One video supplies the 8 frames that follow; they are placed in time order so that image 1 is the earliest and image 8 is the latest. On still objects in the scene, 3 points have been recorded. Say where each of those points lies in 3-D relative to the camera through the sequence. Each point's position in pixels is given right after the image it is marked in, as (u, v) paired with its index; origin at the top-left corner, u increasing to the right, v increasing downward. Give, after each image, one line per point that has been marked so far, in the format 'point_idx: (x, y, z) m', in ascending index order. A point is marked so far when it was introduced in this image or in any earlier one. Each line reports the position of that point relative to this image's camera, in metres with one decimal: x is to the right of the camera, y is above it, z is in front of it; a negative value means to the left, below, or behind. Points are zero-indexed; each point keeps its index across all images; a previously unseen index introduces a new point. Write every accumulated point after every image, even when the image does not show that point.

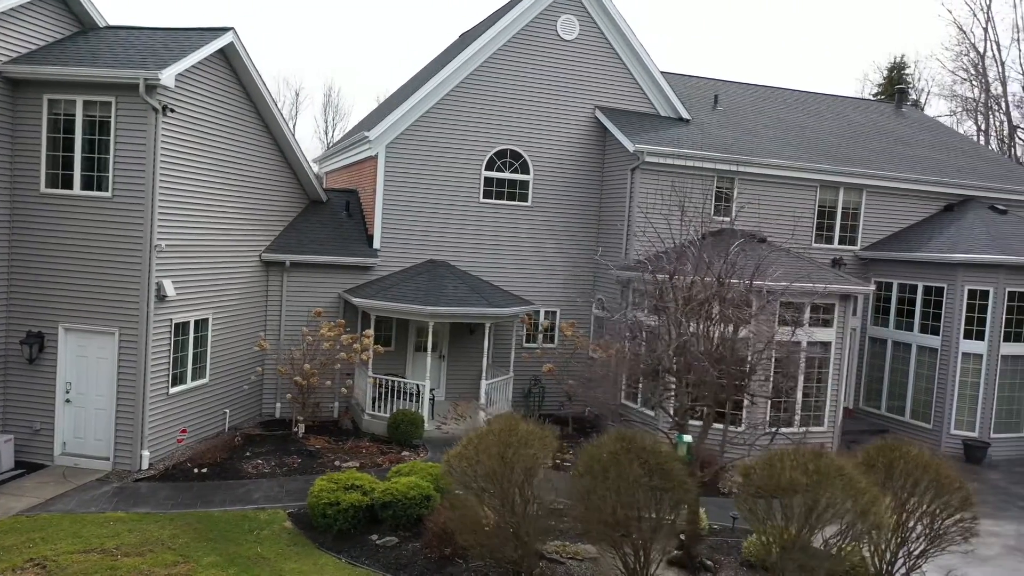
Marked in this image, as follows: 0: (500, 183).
0: (-0.2, +2.1, +16.5) m
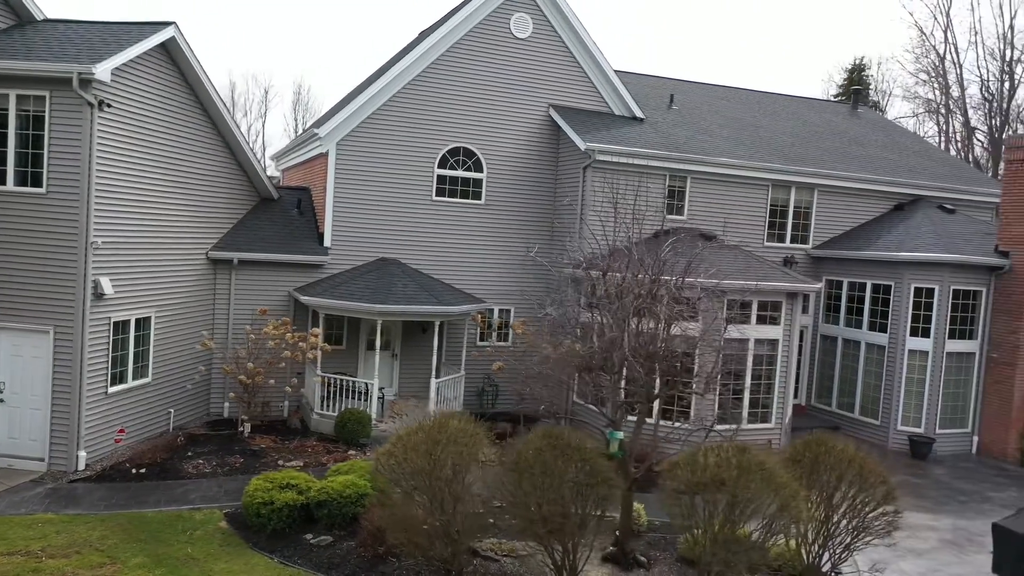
0: (-1.1, +2.1, +16.5) m
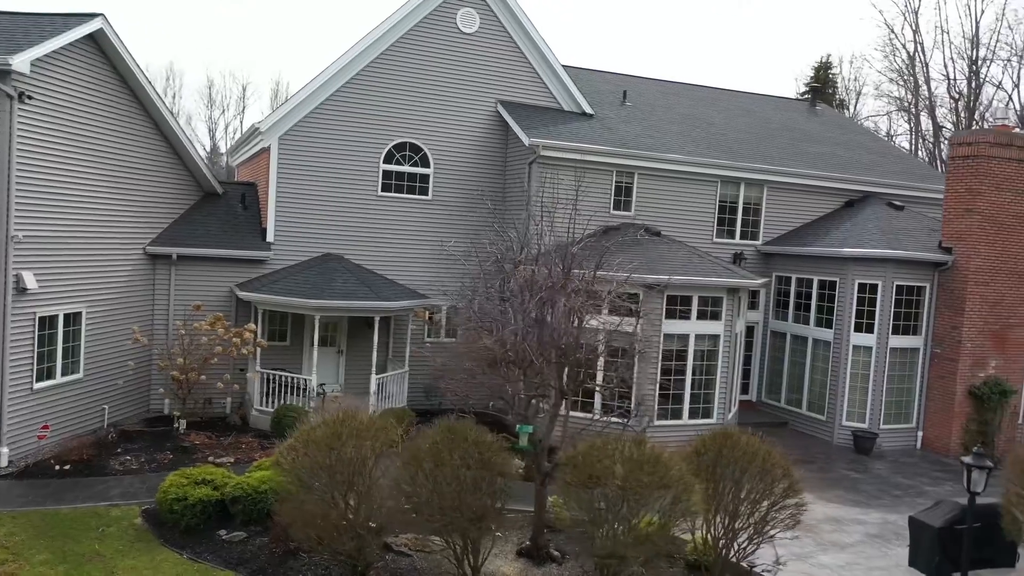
0: (-2.2, +2.2, +16.4) m
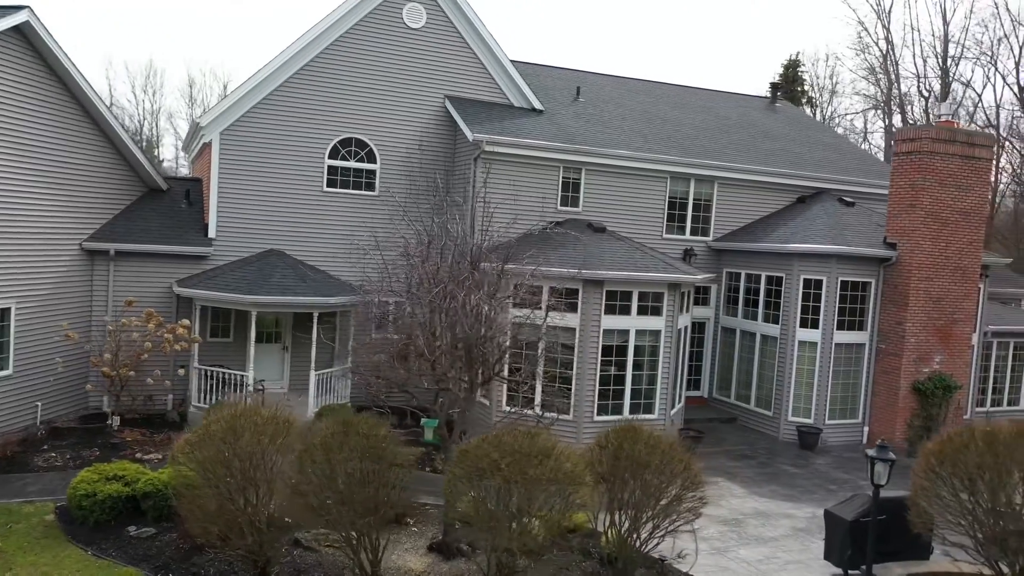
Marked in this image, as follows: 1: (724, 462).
0: (-3.2, +2.3, +16.3) m
1: (+3.6, -3.0, +14.3) m
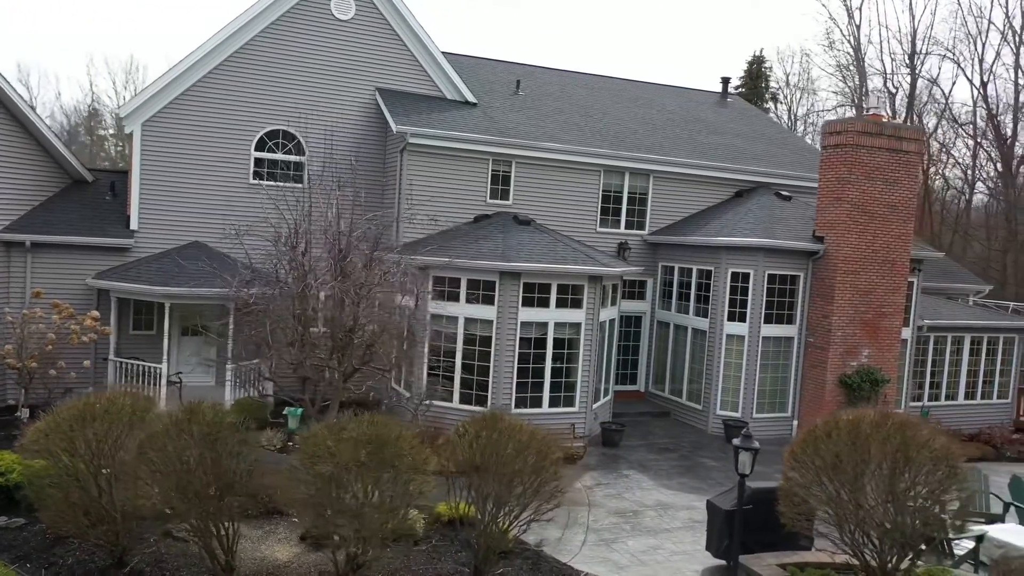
0: (-4.6, +2.4, +16.2) m
1: (+2.2, -2.8, +14.2) m
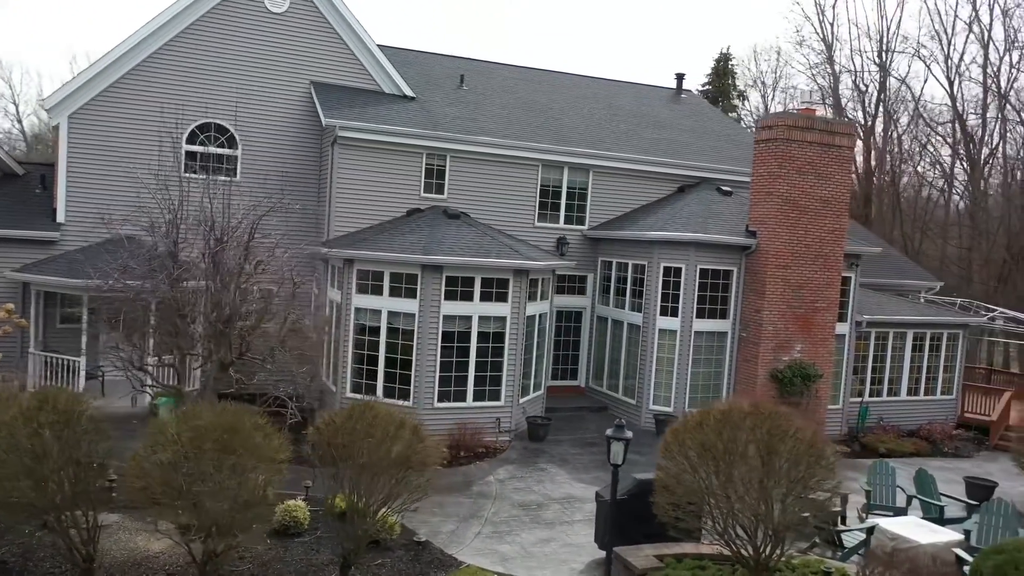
0: (-5.9, +2.5, +16.1) m
1: (+0.9, -2.7, +14.2) m
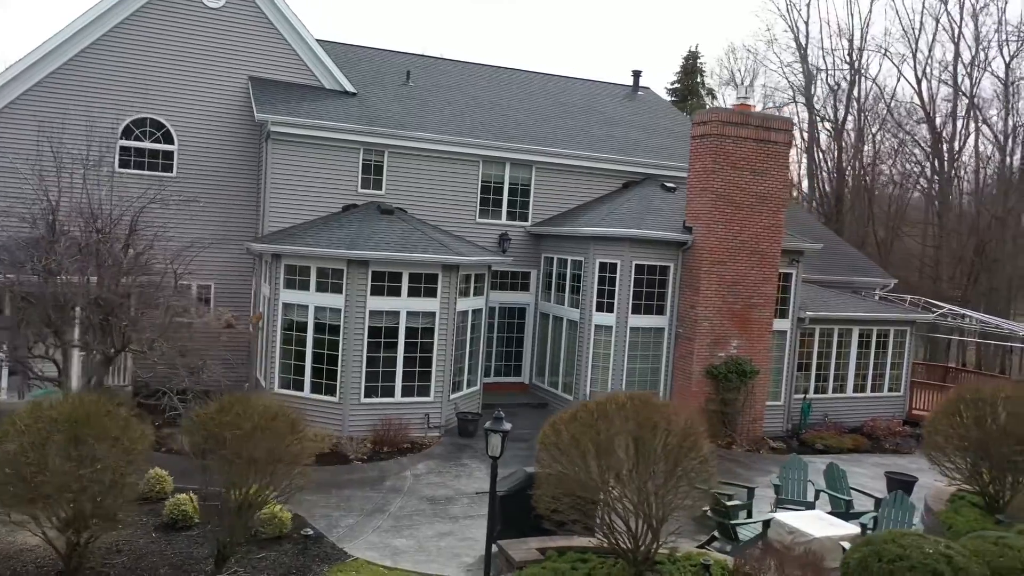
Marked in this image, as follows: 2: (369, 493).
0: (-7.2, +2.6, +16.1) m
1: (-0.3, -2.7, +14.1) m
2: (-1.9, -2.8, +11.2) m
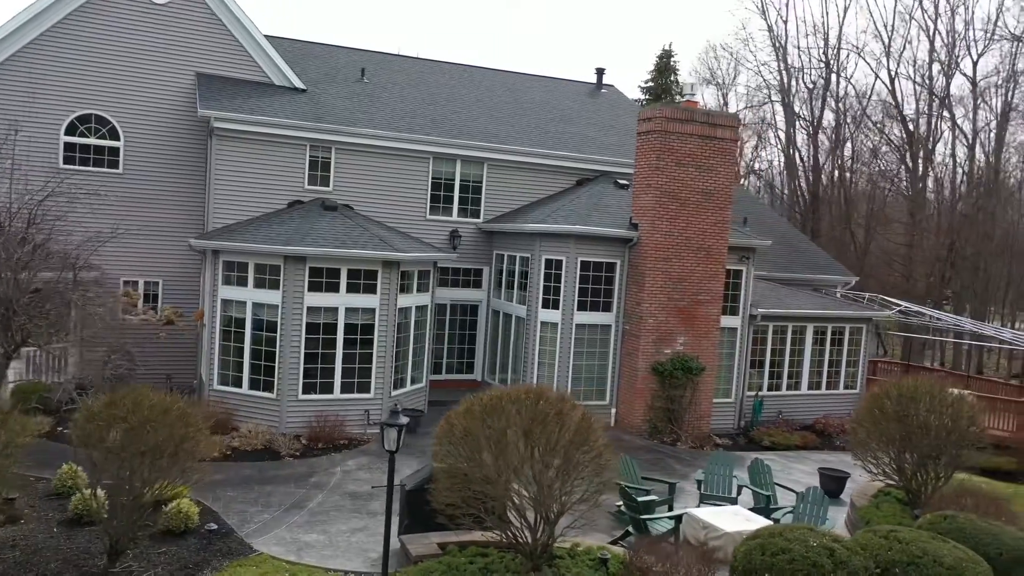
0: (-8.2, +2.7, +16.0) m
1: (-1.3, -2.6, +14.1) m
2: (-3.0, -2.7, +11.2) m
